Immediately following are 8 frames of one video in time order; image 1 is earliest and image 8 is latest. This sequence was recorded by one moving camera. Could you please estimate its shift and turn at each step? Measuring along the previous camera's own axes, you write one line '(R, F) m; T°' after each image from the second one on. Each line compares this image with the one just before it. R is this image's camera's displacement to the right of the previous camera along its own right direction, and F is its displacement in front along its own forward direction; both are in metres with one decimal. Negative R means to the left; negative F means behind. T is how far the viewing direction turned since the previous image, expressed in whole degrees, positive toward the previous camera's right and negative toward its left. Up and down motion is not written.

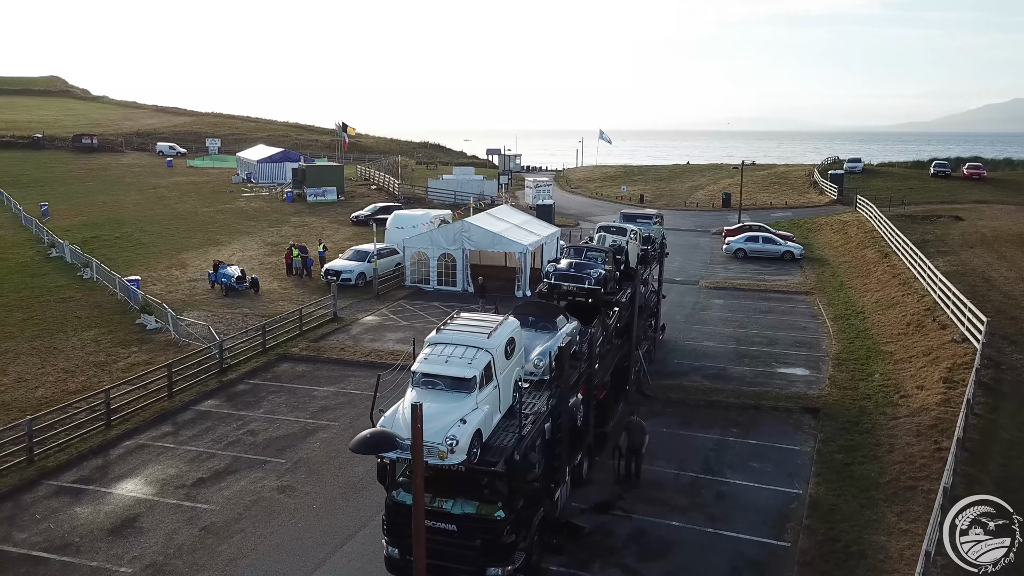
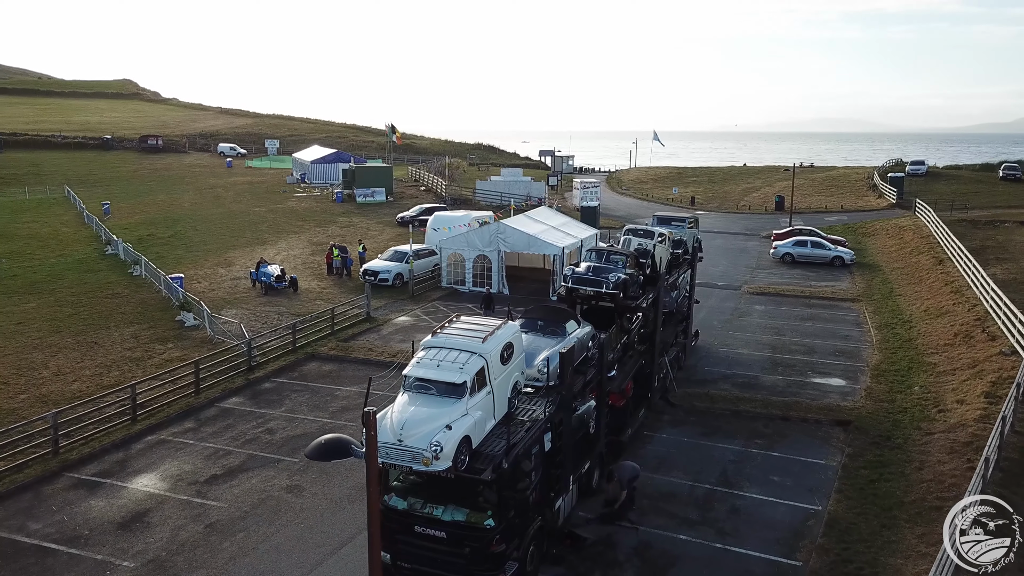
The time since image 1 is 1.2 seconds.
(+0.7, +0.2) m; -4°
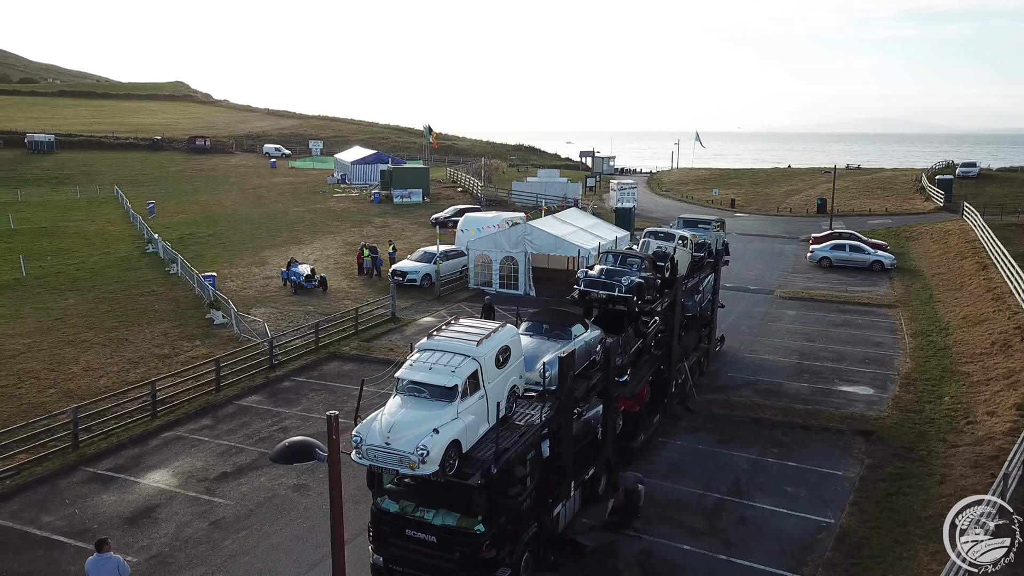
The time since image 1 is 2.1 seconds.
(+0.5, +0.1) m; -3°
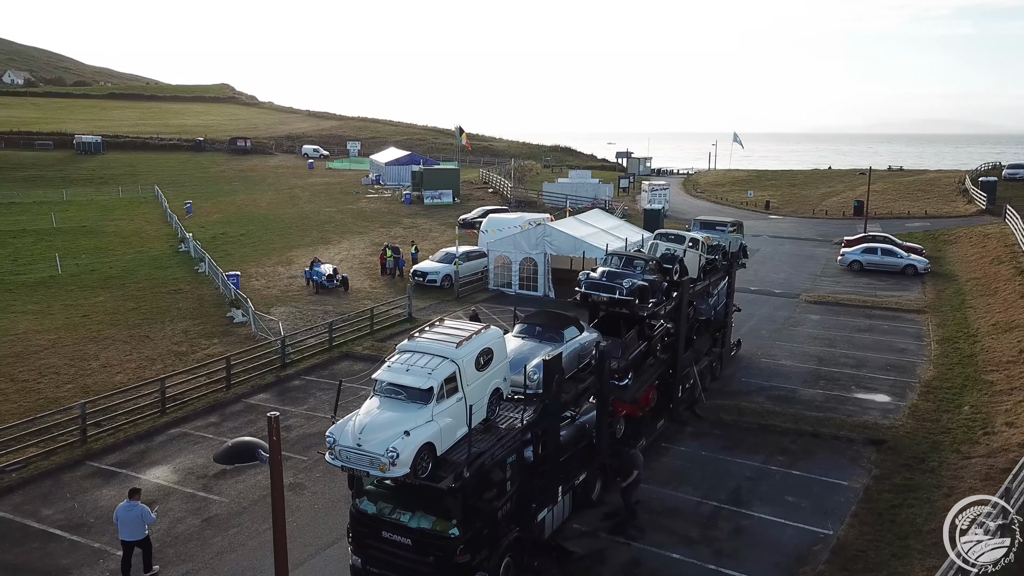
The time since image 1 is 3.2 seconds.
(+0.7, +0.1) m; -3°
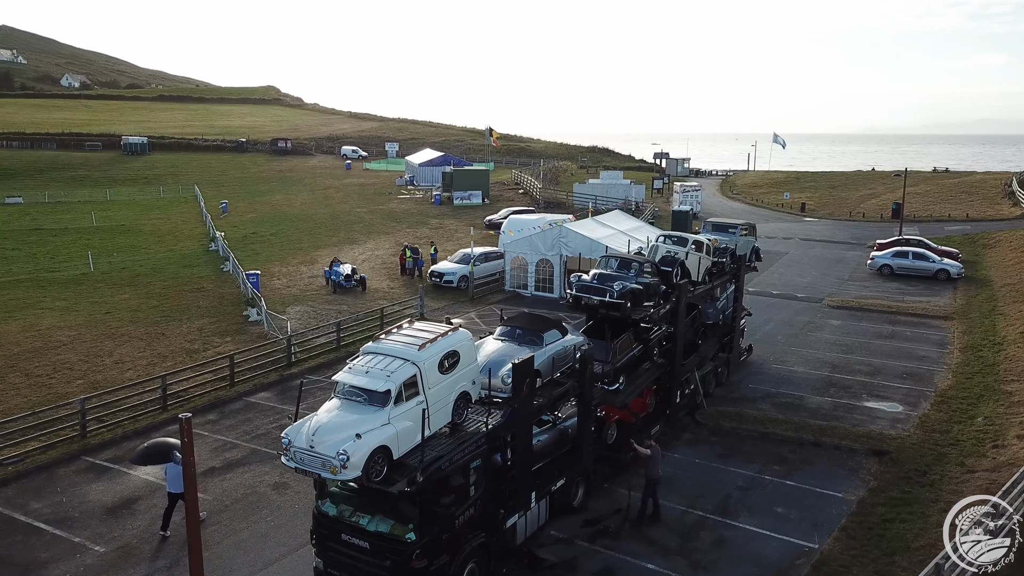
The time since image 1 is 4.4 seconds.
(+0.9, +0.1) m; -3°
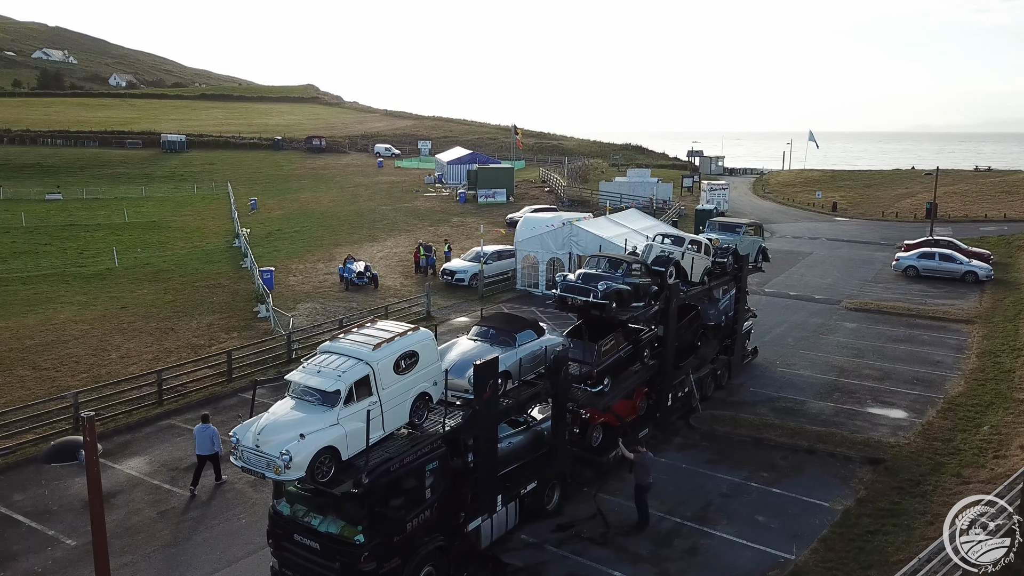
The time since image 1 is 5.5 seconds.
(+0.9, +0.2) m; -2°
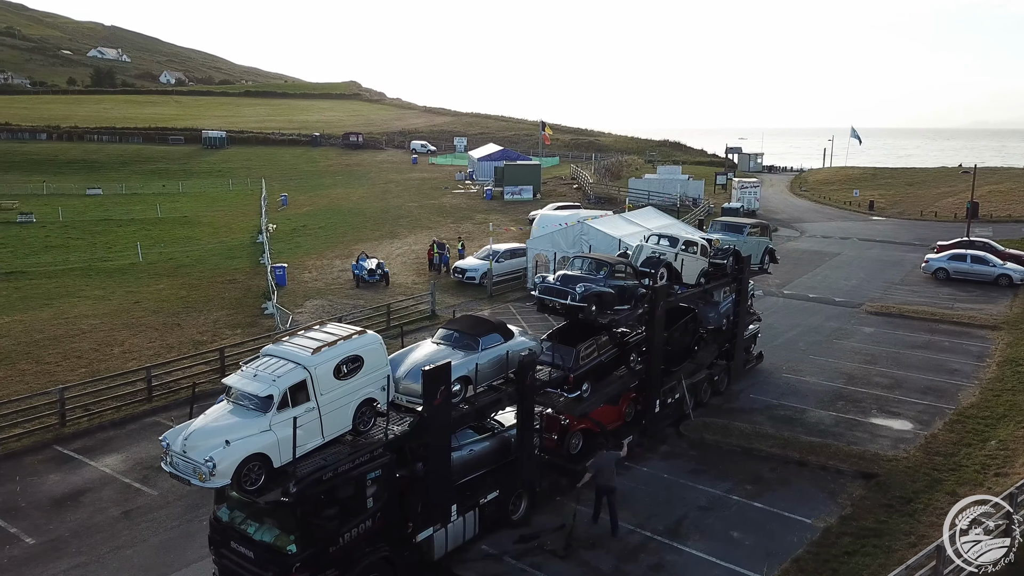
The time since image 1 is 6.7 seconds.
(+1.1, +0.4) m; -3°
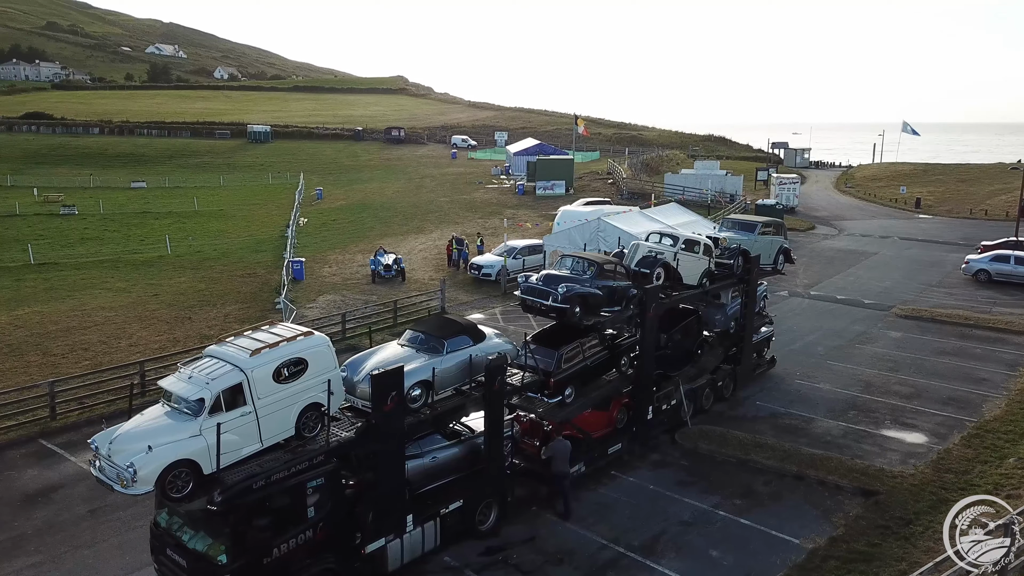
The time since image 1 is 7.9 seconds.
(+1.0, +0.5) m; -3°
